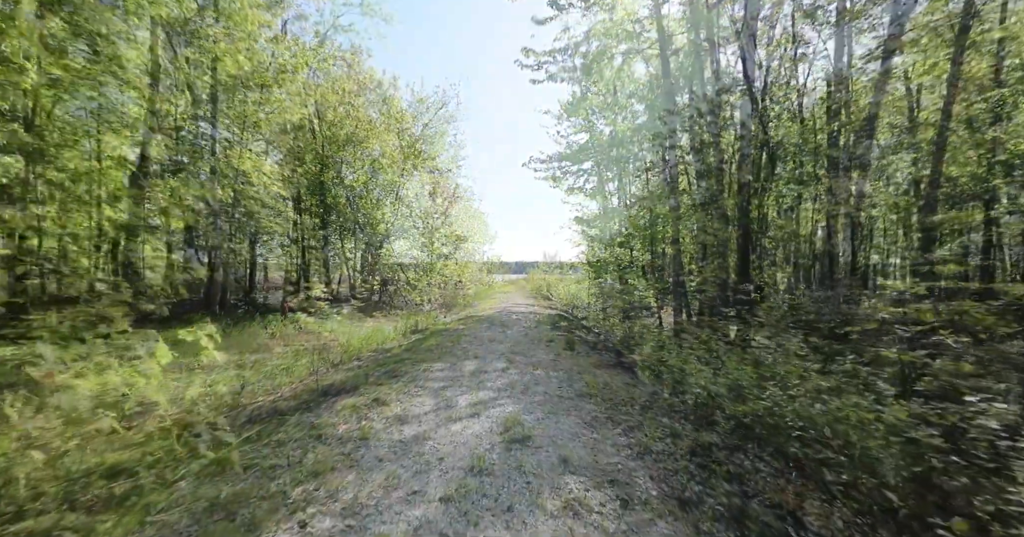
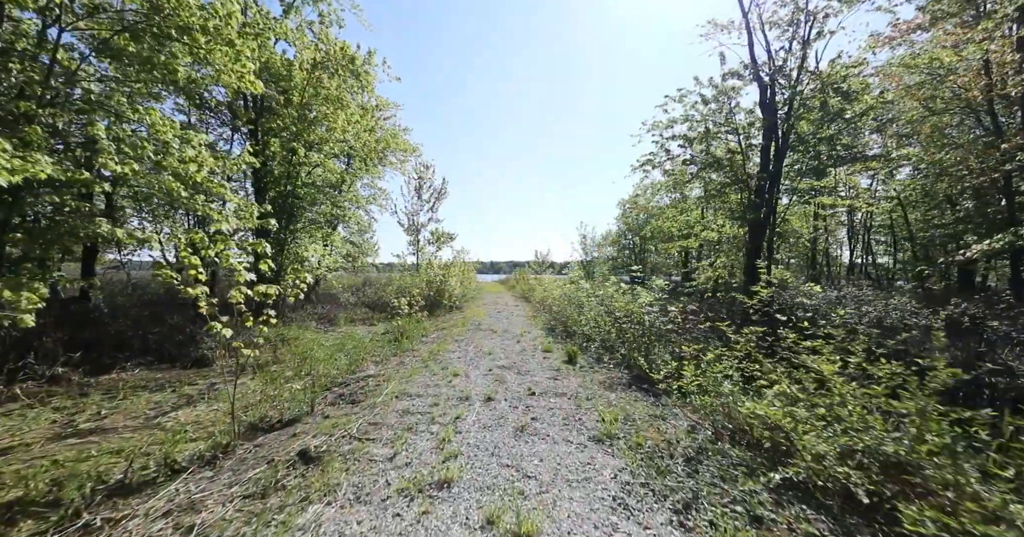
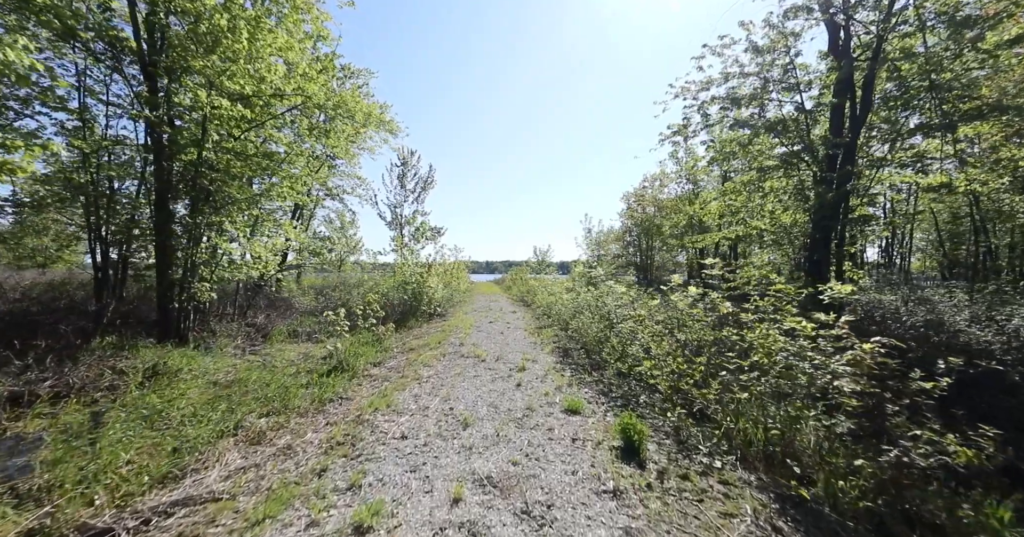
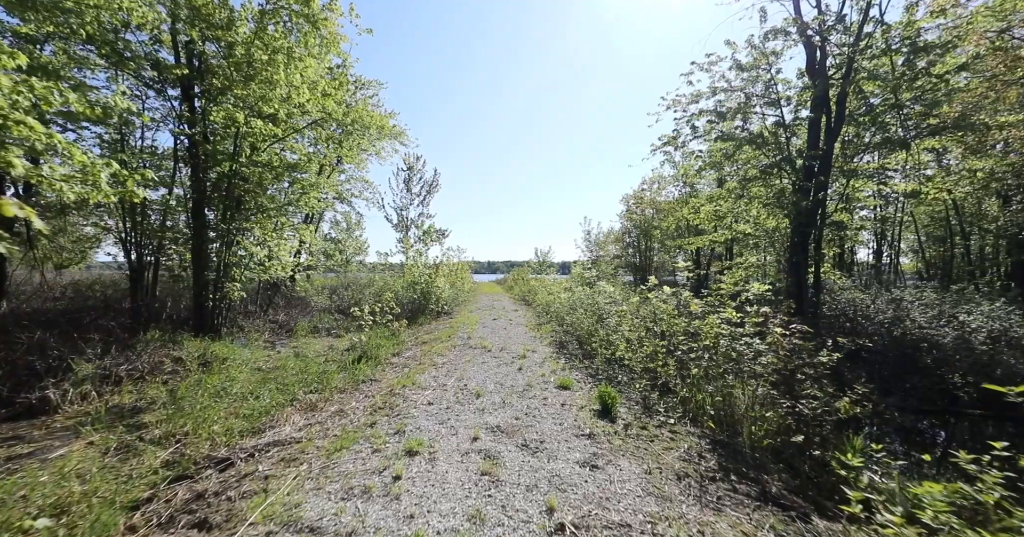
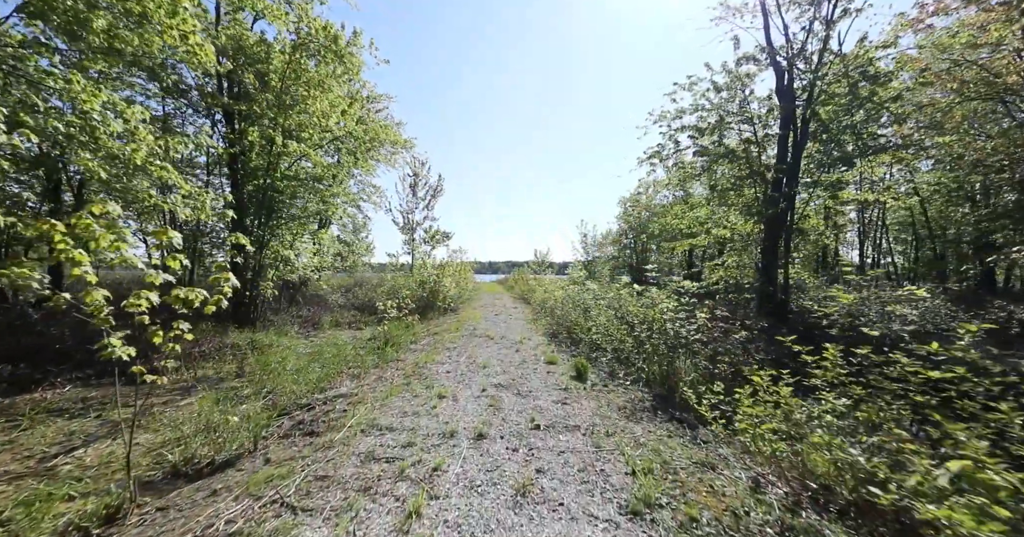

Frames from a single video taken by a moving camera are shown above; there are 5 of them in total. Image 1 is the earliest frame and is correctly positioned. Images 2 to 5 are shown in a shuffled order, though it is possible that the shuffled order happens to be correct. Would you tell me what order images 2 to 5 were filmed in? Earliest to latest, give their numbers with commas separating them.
2, 5, 4, 3
